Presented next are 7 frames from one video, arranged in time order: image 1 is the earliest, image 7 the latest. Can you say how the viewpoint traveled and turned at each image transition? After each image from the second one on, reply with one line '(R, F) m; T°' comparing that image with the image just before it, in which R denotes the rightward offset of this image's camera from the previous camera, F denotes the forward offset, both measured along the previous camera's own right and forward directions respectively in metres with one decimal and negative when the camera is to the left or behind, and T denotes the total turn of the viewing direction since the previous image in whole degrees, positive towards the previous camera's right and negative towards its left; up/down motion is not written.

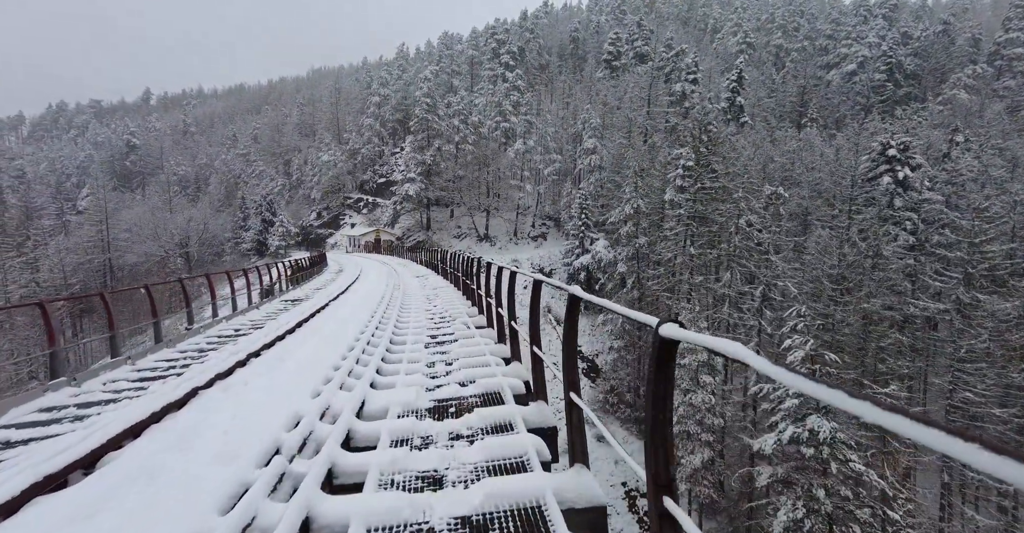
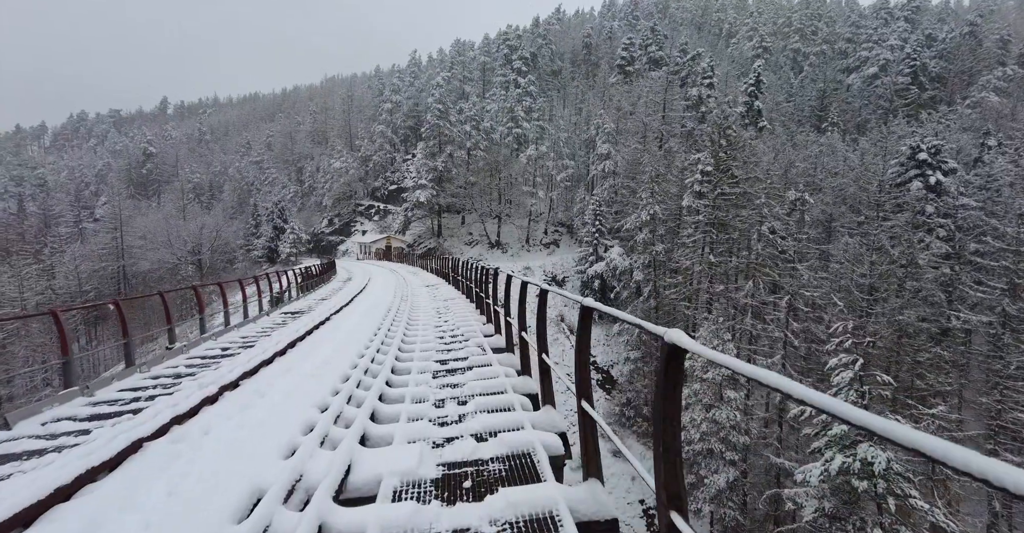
(-0.1, +0.7) m; -1°
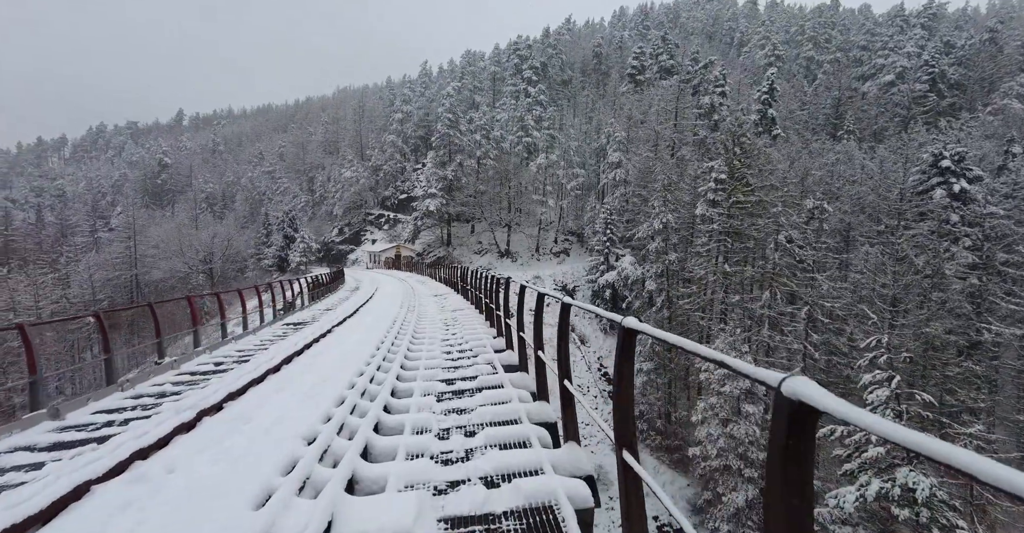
(0.0, +0.4) m; -1°
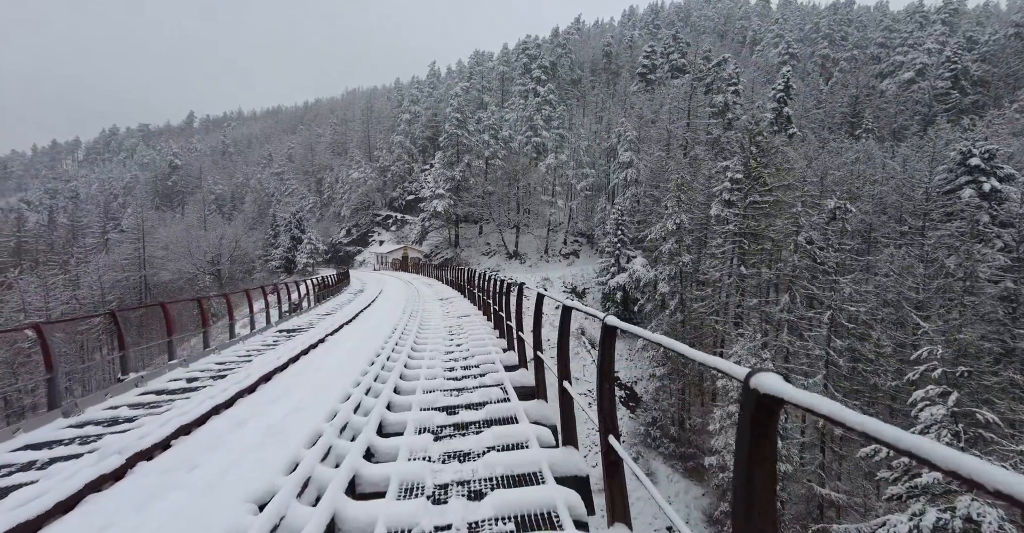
(-0.1, +0.7) m; -1°
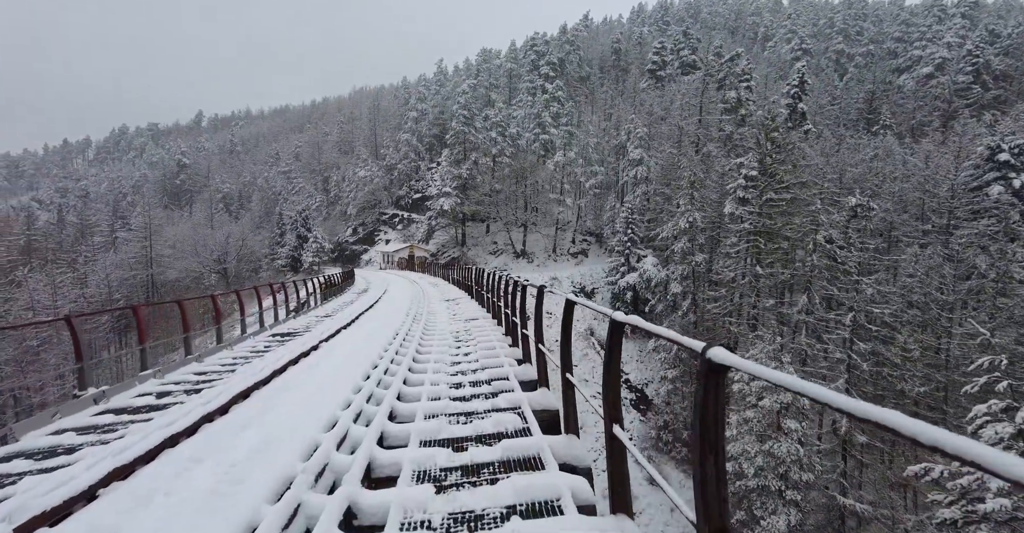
(-0.1, +0.6) m; -1°
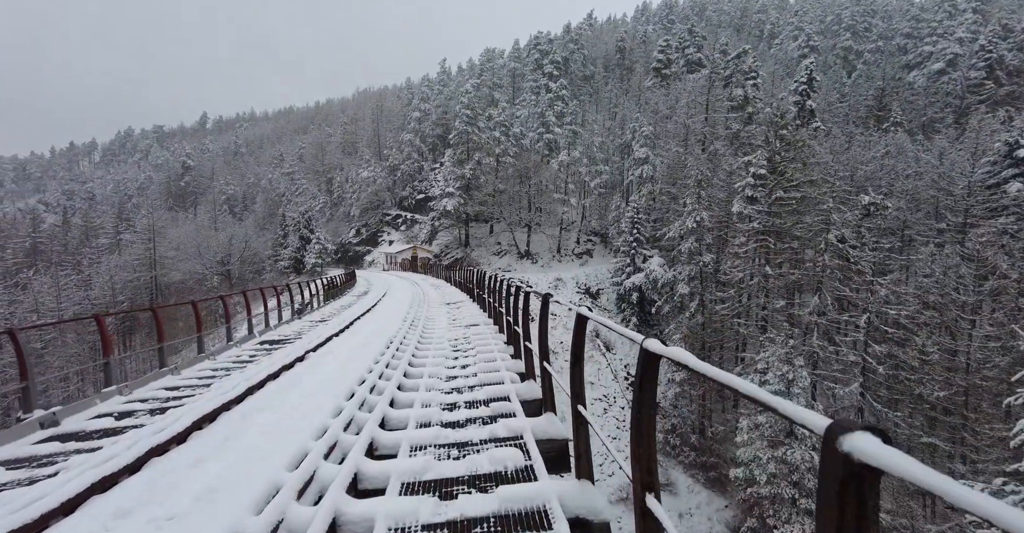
(0.0, +0.5) m; -1°
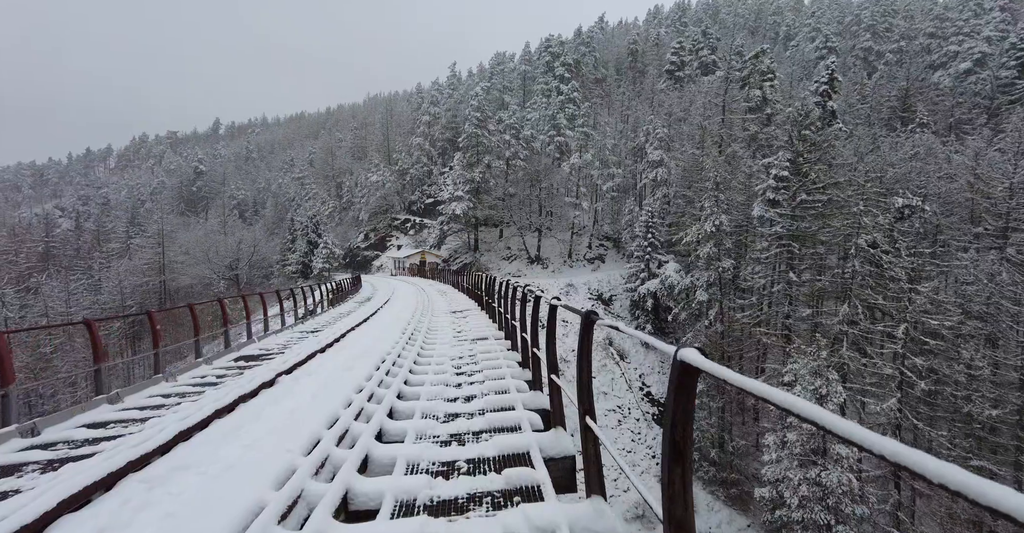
(-0.1, +1.0) m; -1°
